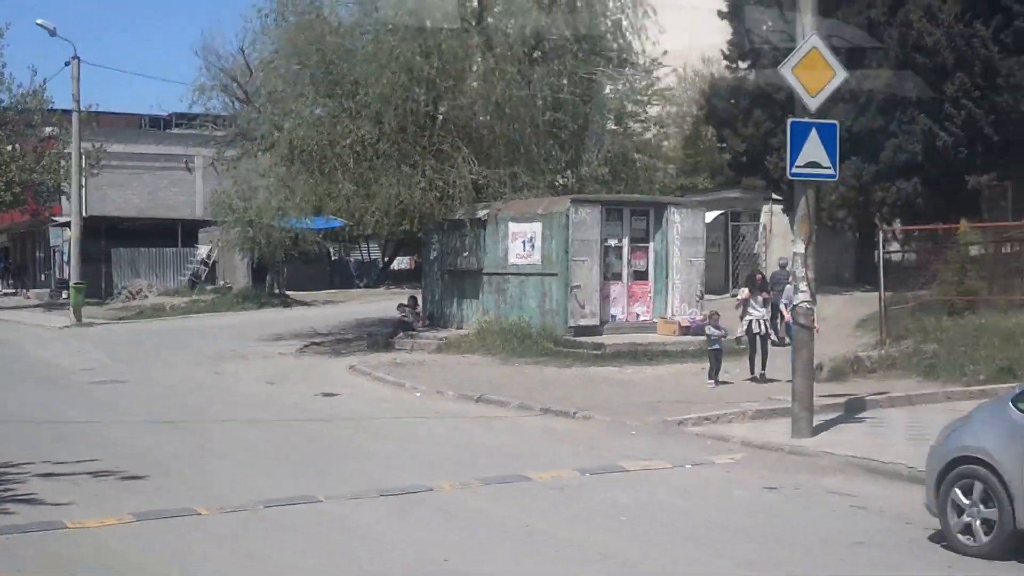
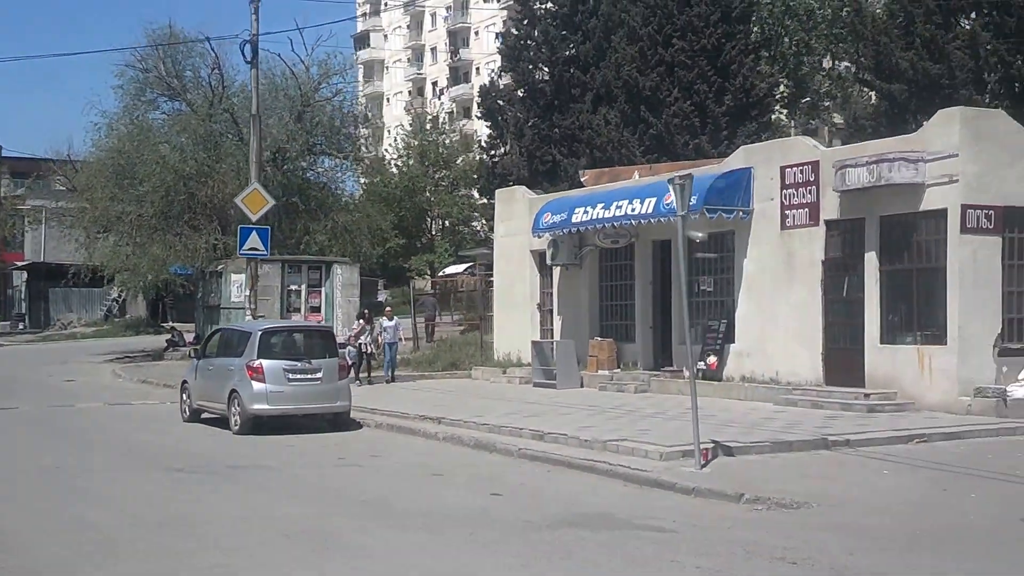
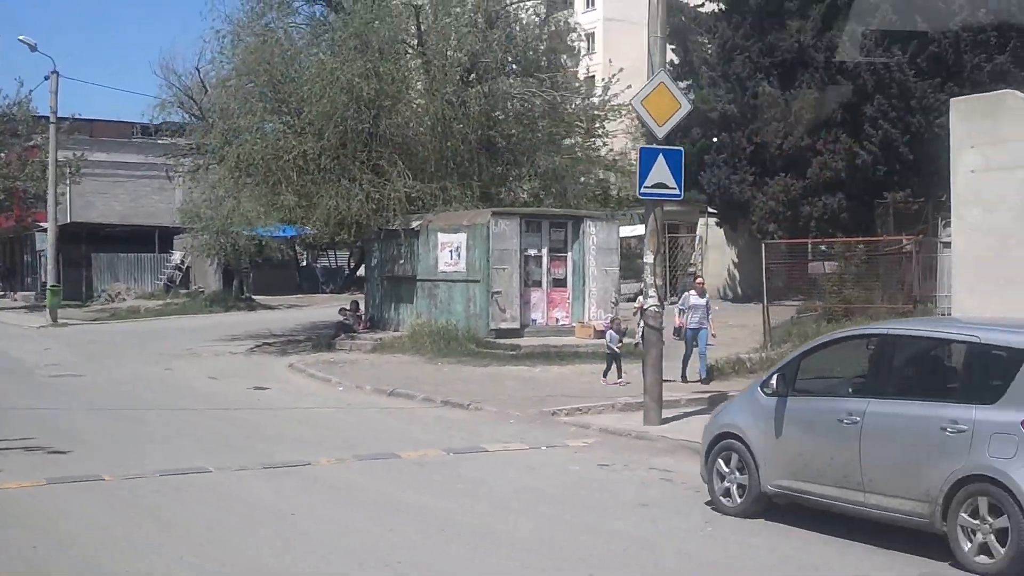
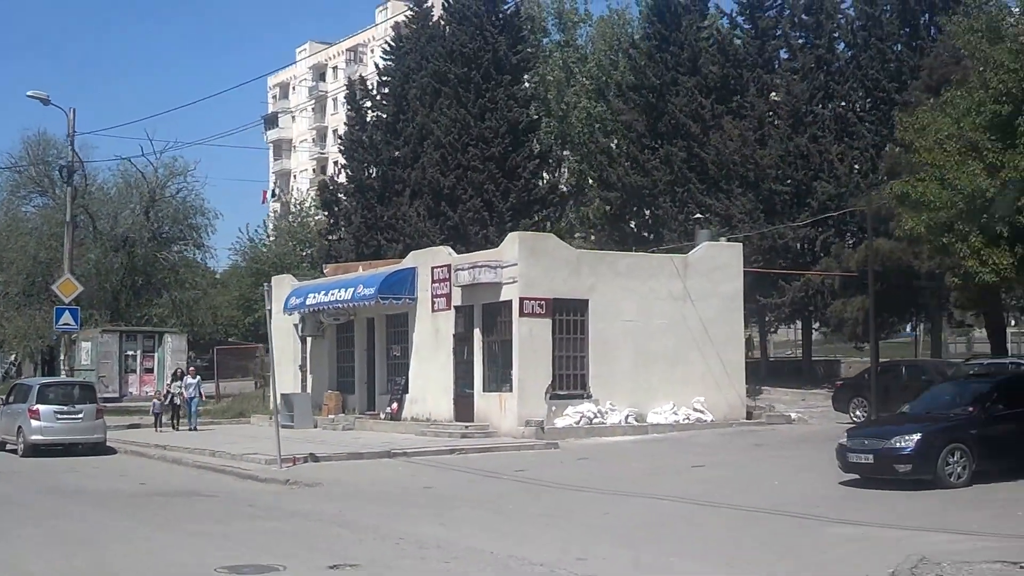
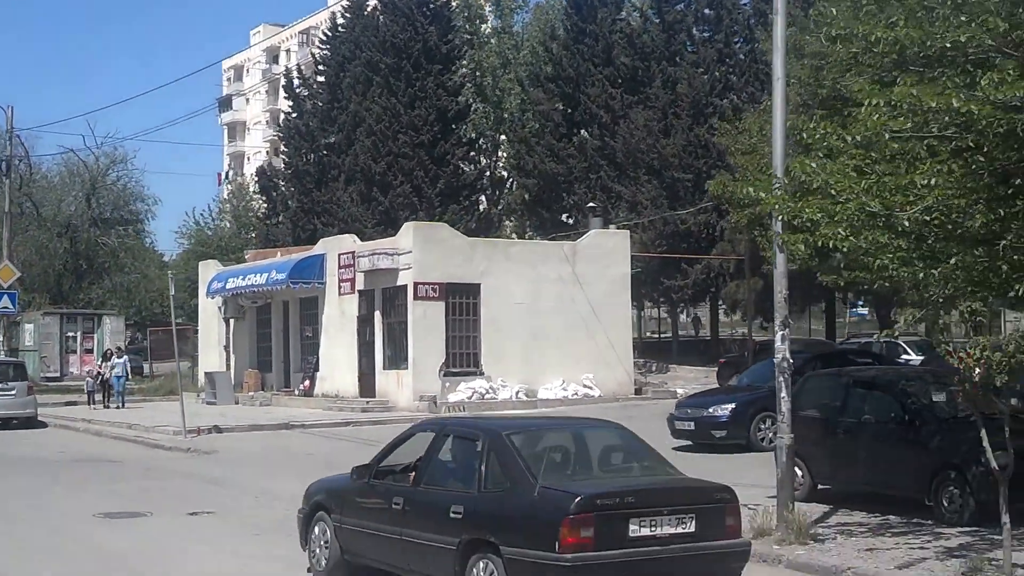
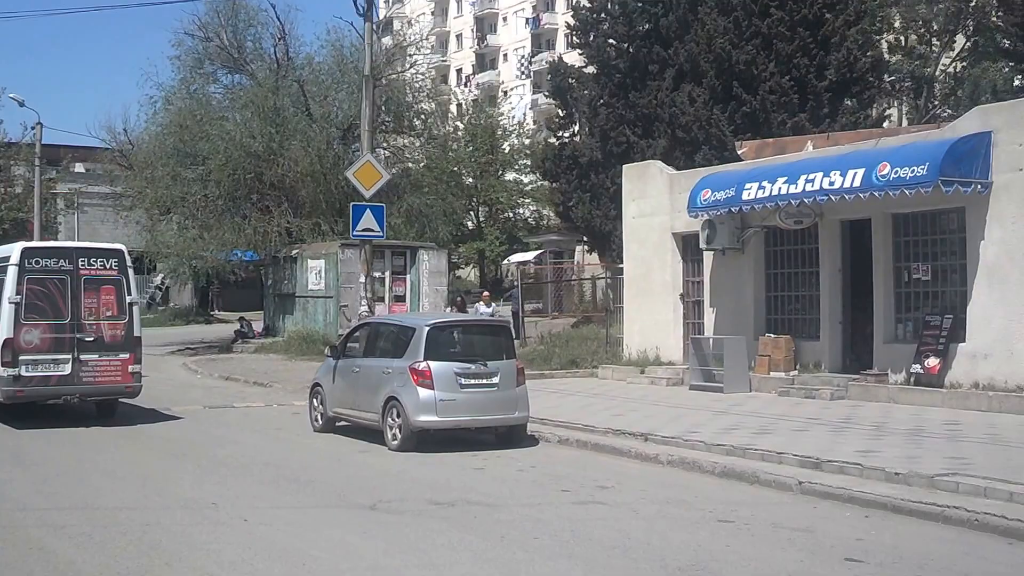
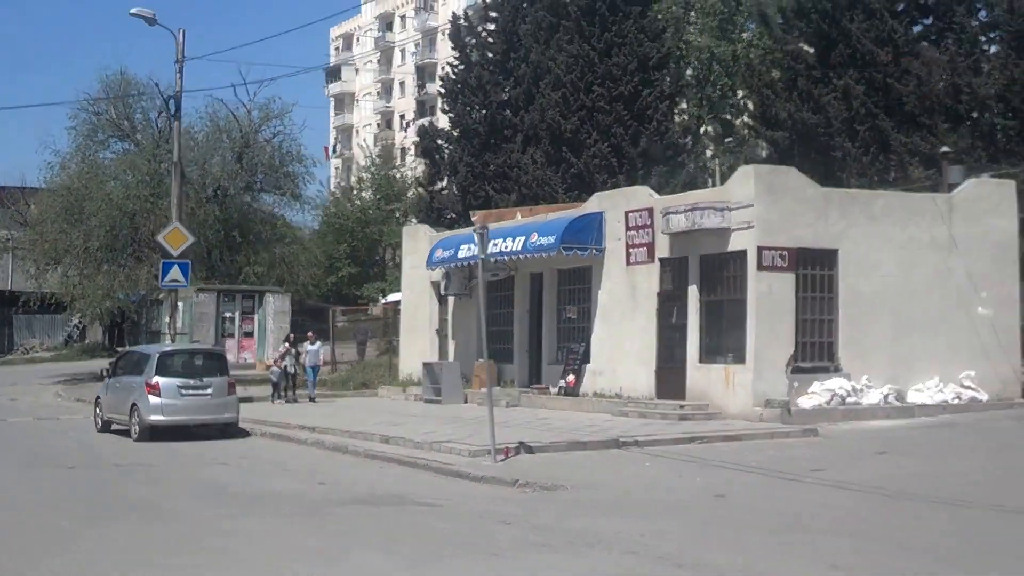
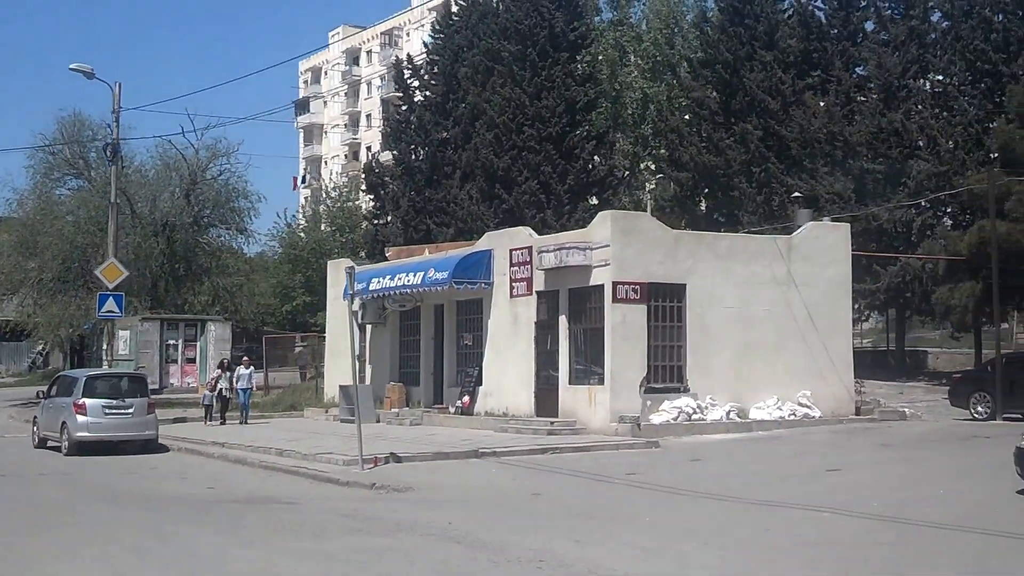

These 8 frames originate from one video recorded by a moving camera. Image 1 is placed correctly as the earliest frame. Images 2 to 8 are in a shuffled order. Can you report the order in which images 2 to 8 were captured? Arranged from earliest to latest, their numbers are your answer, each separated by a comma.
3, 6, 2, 7, 8, 4, 5
